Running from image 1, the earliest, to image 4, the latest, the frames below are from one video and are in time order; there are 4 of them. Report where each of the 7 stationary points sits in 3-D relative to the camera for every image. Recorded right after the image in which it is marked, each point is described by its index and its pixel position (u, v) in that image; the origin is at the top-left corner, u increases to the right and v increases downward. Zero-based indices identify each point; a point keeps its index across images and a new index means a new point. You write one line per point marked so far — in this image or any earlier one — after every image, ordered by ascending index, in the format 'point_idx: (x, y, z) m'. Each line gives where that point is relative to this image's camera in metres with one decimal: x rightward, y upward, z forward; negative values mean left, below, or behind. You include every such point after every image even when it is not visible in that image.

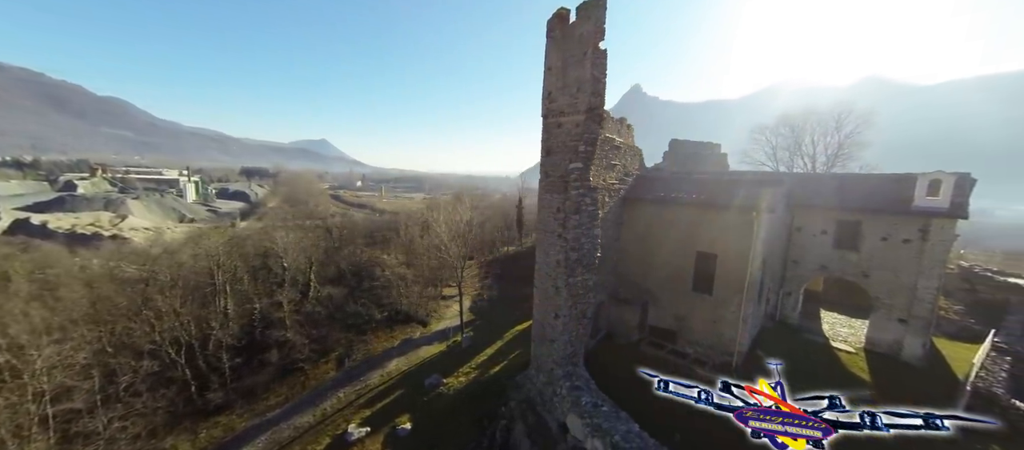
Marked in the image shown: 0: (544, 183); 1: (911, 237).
0: (+1.0, +1.2, +10.0) m
1: (+13.4, -0.4, +10.9) m
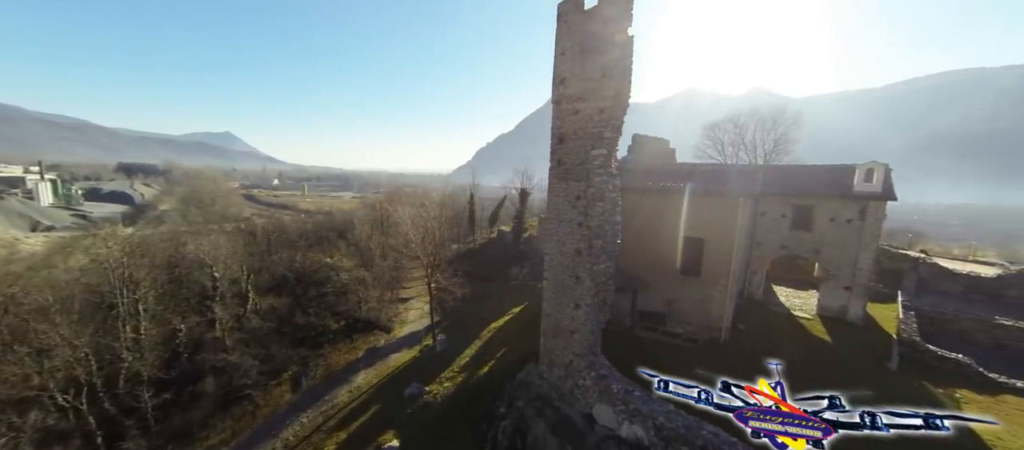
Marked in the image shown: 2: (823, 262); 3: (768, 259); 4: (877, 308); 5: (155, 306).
0: (+1.3, +1.5, +9.7) m
1: (+13.4, +0.3, +13.1) m
2: (+12.7, -1.5, +13.7) m
3: (+11.3, -1.5, +14.7) m
4: (+16.6, -3.8, +15.1) m
5: (-17.2, -3.9, +16.1) m
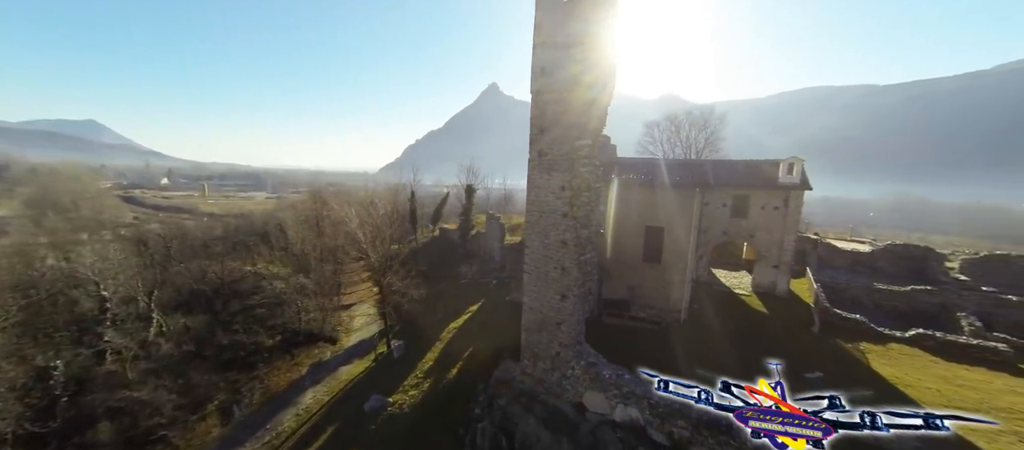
0: (+0.8, +1.8, +9.6) m
1: (+12.0, +0.9, +15.2) m
2: (+11.3, -0.9, +15.7) m
3: (+9.7, -1.0, +16.4) m
4: (+14.9, -3.0, +17.8) m
5: (-18.4, -4.2, +12.4) m
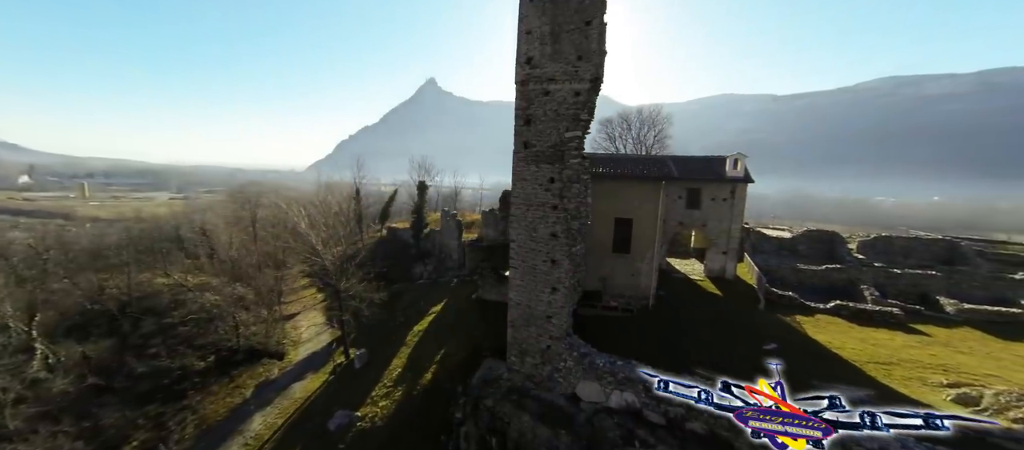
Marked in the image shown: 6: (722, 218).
0: (+0.4, +1.9, +9.4) m
1: (+10.5, +1.4, +16.8) m
2: (+9.8, -0.4, +17.2) m
3: (+8.1, -0.5, +17.6) m
4: (+13.1, -2.5, +19.9) m
5: (-18.8, -4.5, +9.0) m
6: (+10.4, +0.3, +17.0) m
